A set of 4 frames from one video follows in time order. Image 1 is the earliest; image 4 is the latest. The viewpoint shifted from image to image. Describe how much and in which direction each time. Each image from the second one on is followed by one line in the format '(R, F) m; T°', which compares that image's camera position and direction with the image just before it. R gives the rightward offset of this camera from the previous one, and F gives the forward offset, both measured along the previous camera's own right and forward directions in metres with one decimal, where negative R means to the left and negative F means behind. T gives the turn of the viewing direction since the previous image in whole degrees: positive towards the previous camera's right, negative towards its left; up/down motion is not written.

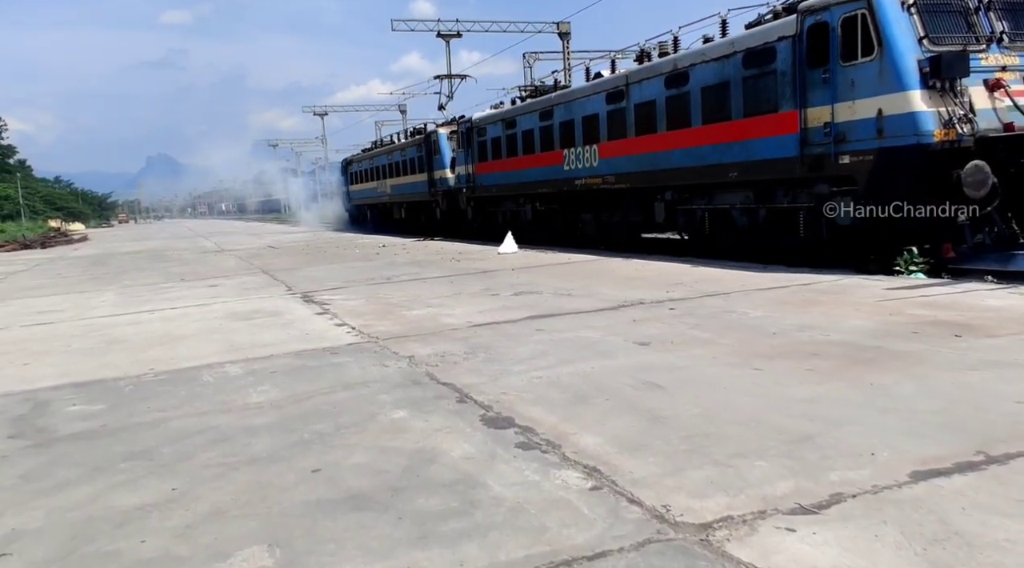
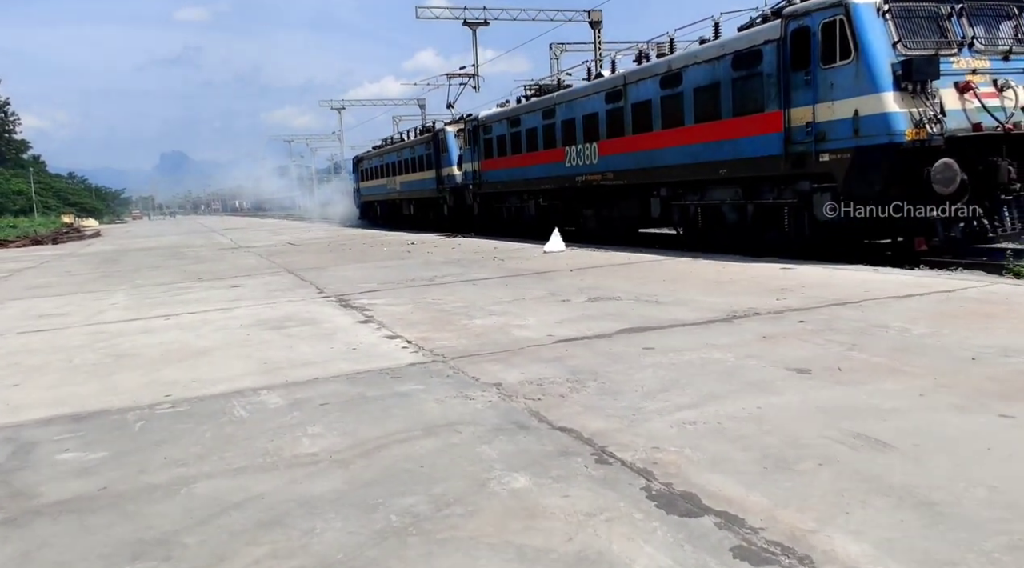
(-0.7, +1.5) m; -1°
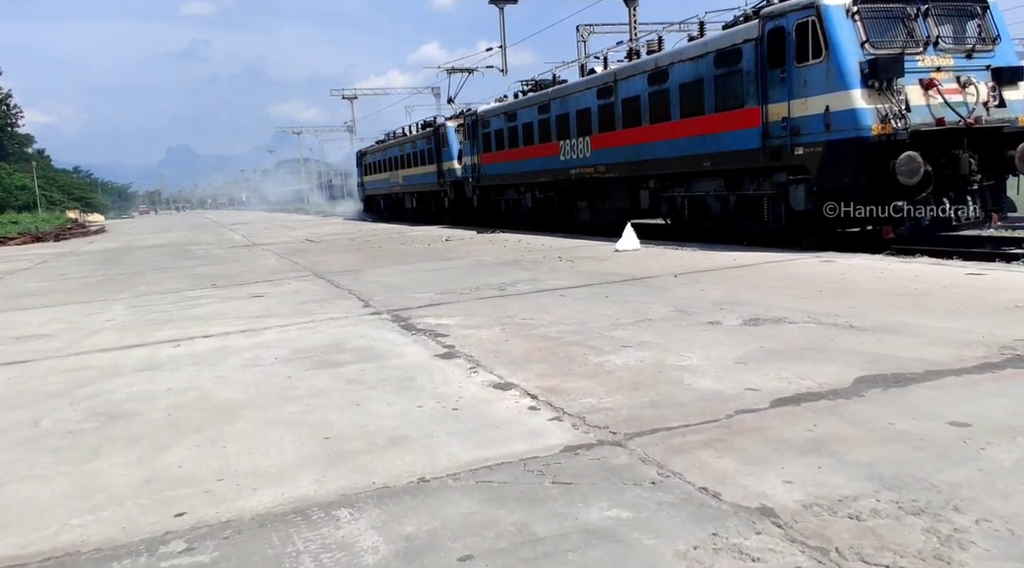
(-1.0, +2.4) m; 0°
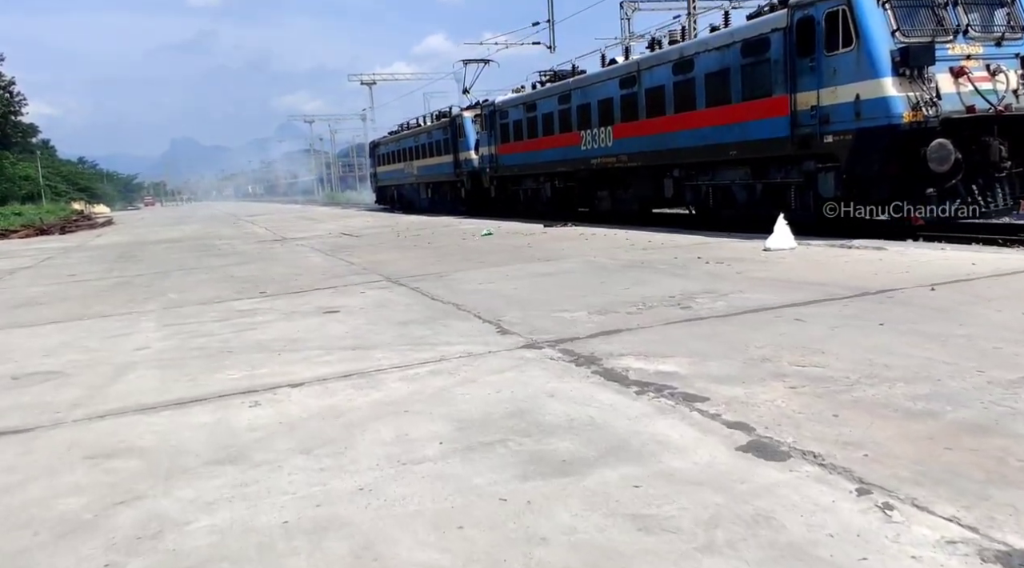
(-1.6, +2.9) m; 0°
